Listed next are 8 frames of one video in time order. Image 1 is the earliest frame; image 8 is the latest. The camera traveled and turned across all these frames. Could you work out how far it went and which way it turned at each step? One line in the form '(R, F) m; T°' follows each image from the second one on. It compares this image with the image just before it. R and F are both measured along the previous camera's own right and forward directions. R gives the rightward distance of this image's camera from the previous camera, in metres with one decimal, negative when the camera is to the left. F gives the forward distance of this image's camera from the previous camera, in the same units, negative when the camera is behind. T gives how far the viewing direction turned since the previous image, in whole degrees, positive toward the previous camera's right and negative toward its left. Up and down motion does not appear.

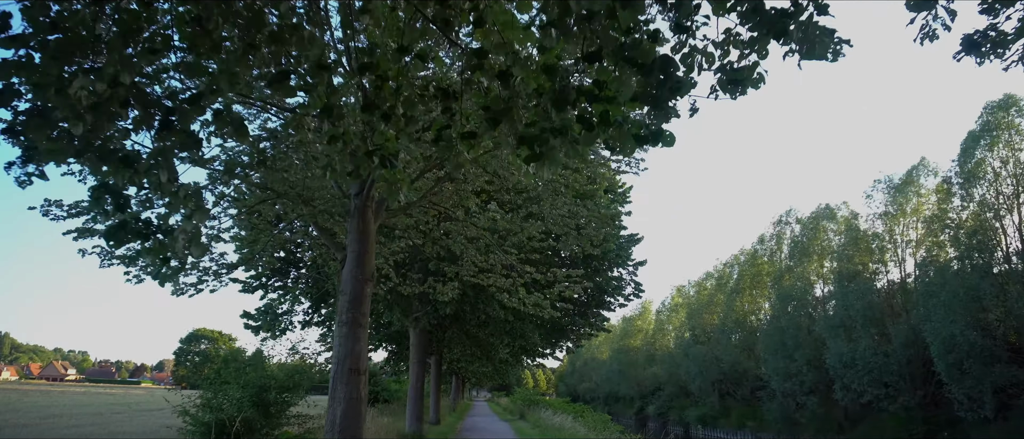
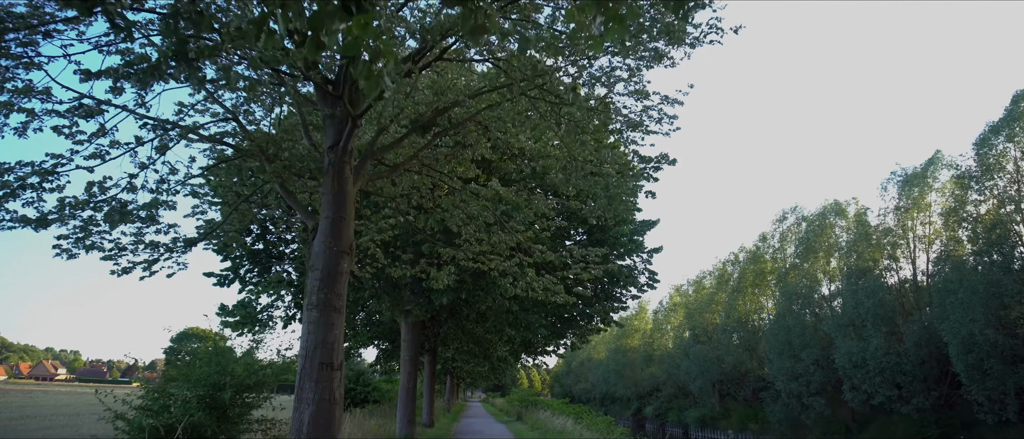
(-0.2, +1.5) m; 0°
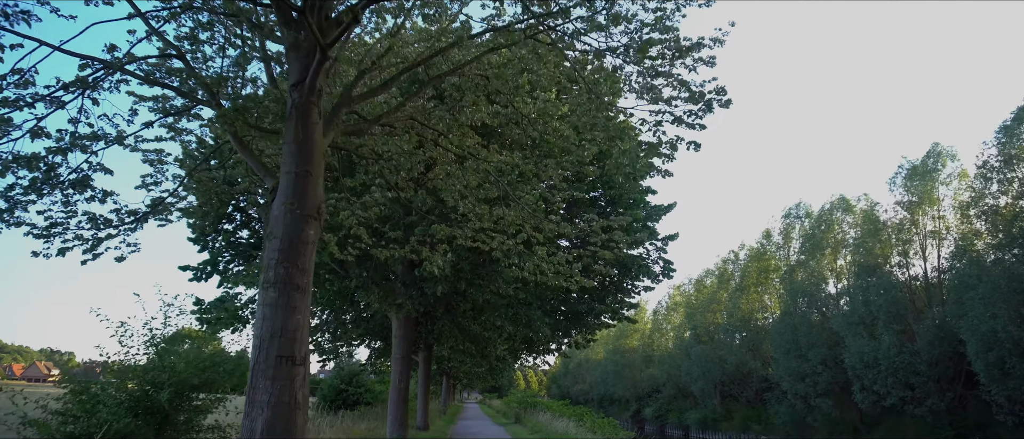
(-0.1, +1.3) m; 0°
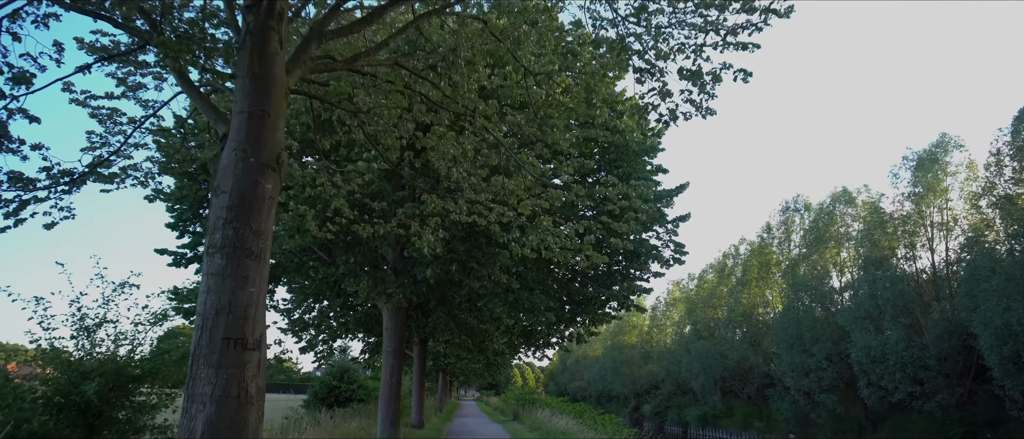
(0.0, +1.0) m; 0°
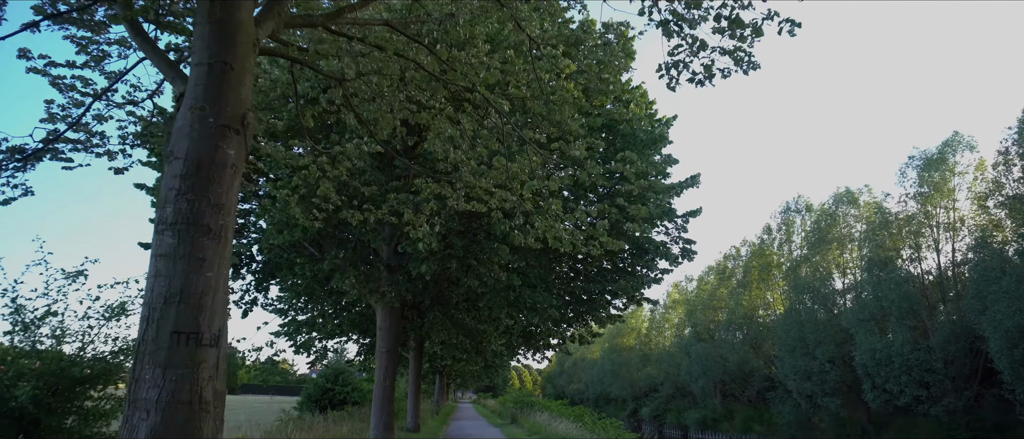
(-0.1, +0.6) m; 0°
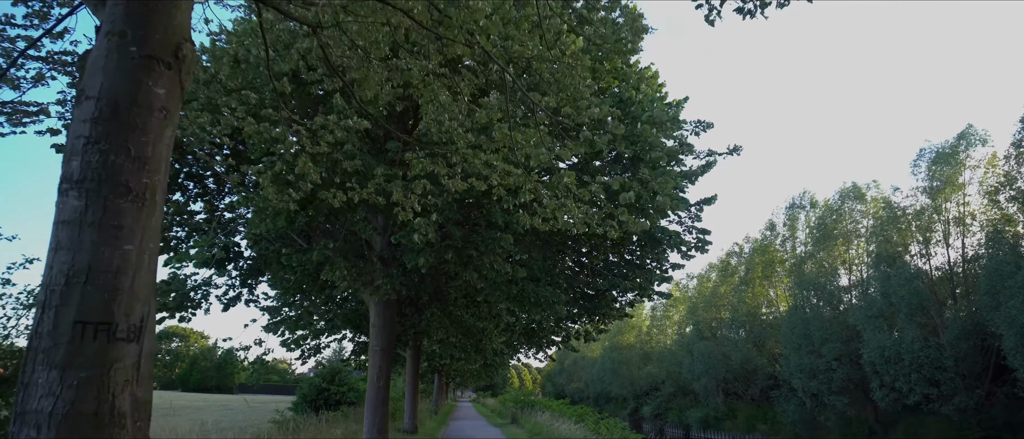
(0.0, +0.8) m; 0°
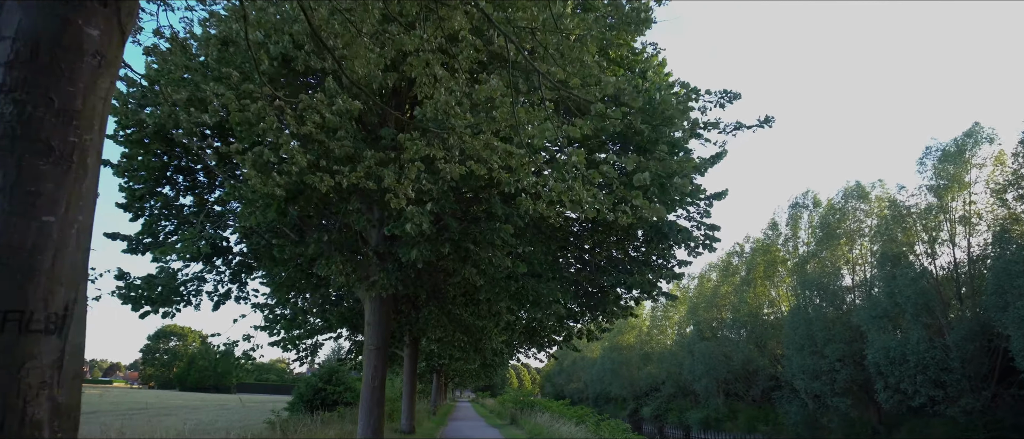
(0.0, +0.5) m; 0°
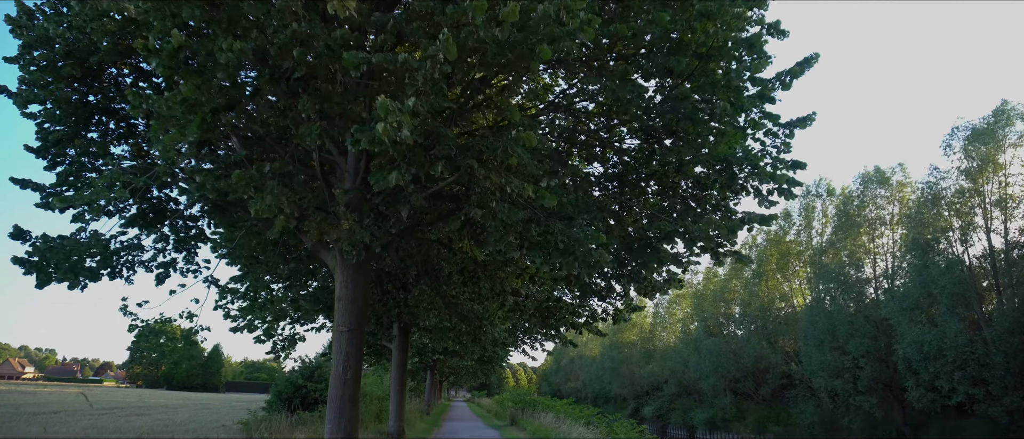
(-0.2, +2.6) m; 0°
